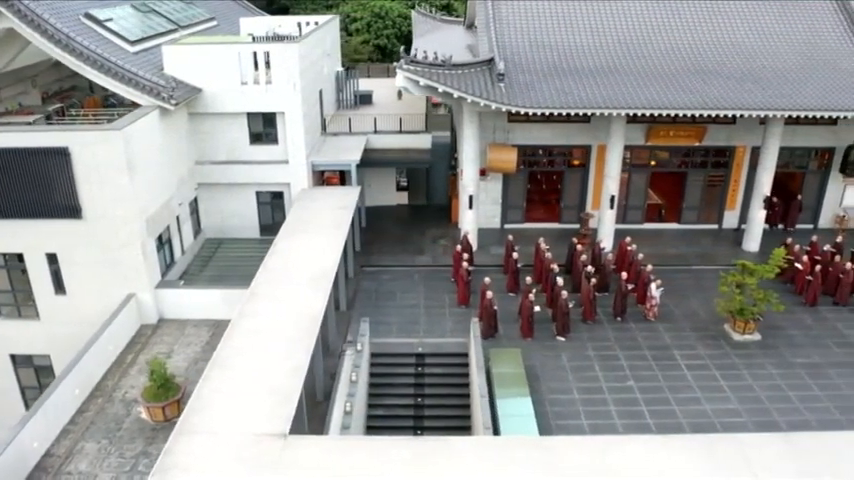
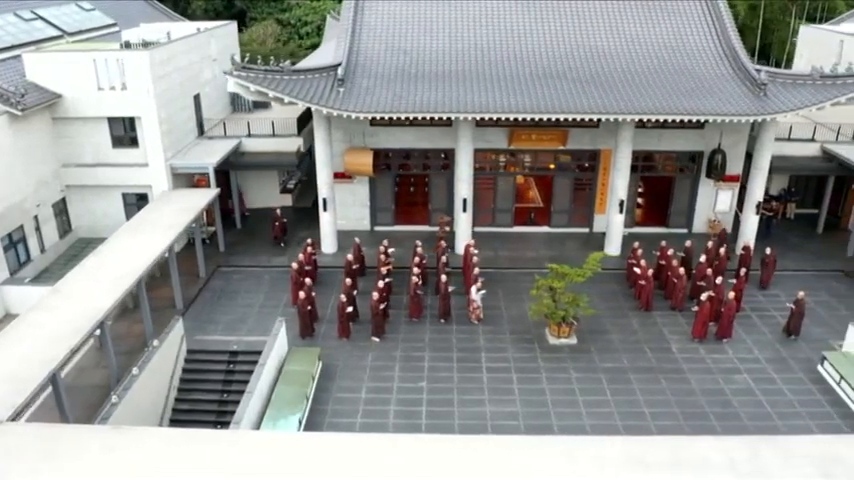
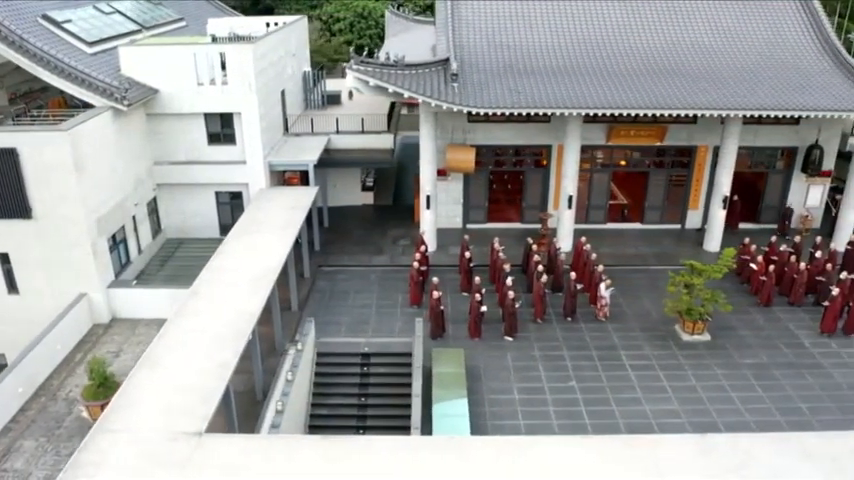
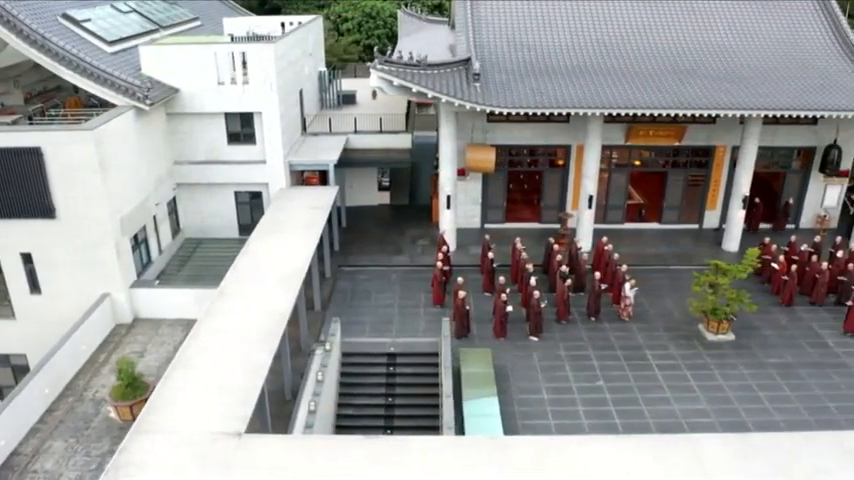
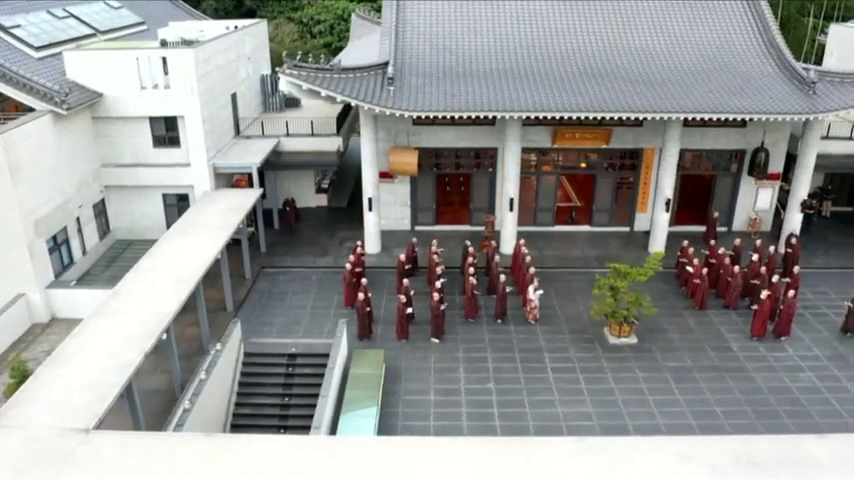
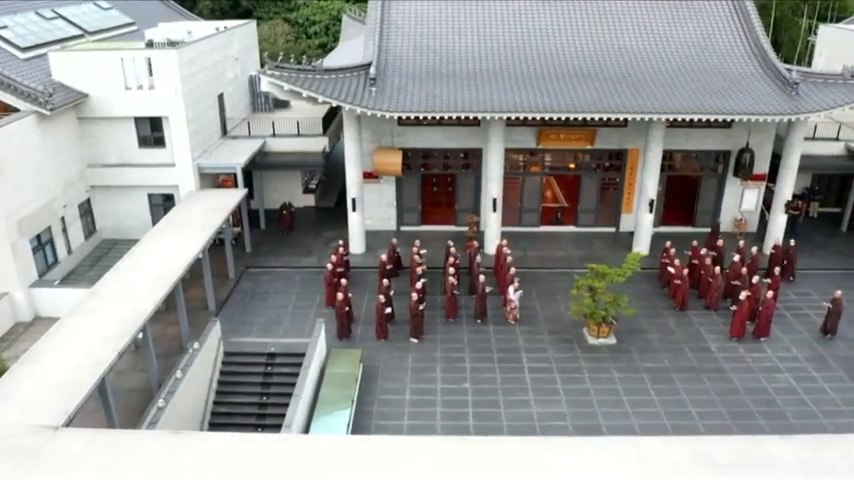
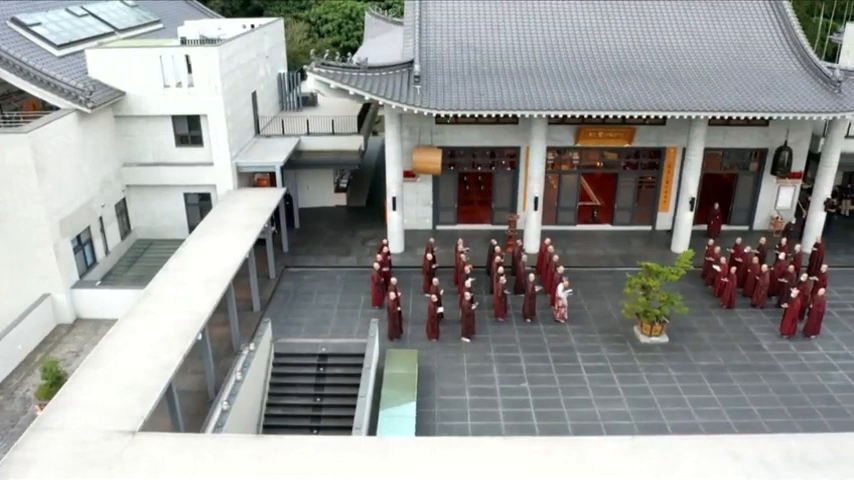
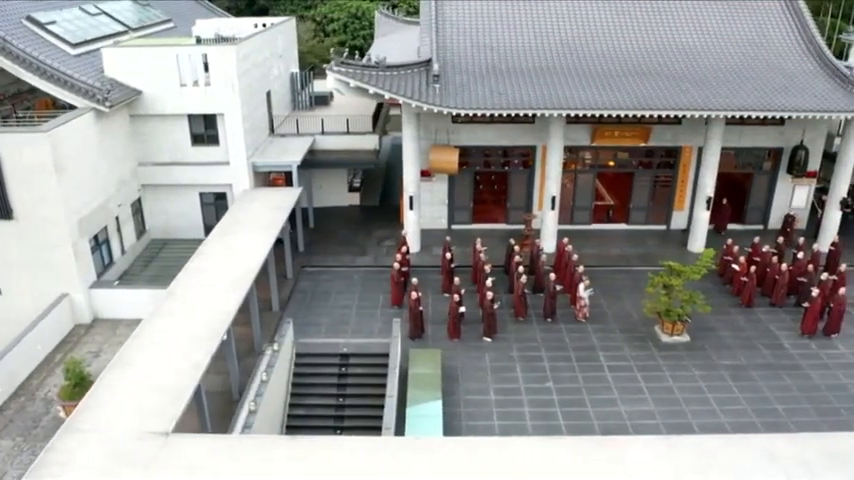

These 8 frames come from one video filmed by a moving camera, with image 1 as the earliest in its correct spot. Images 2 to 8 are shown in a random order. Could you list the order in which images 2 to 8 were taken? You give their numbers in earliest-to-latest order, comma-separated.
4, 3, 8, 7, 5, 6, 2
